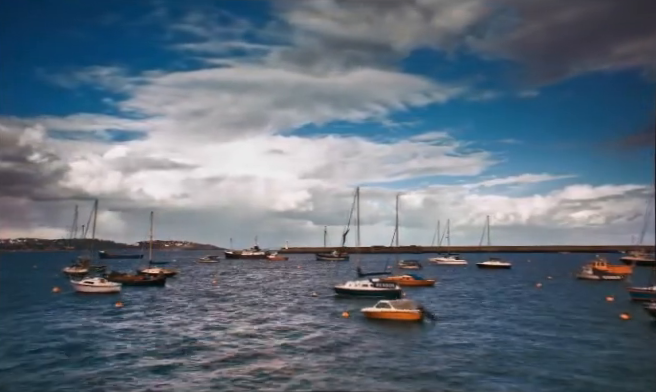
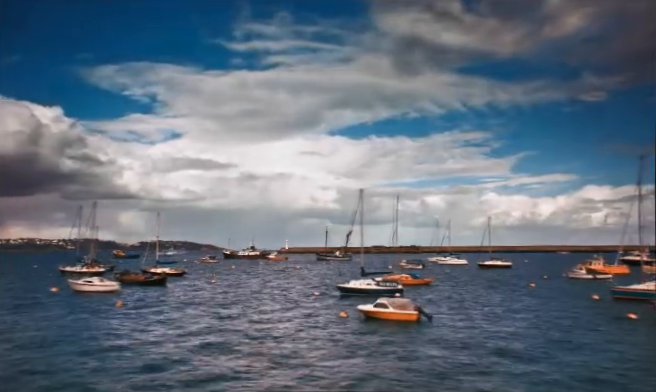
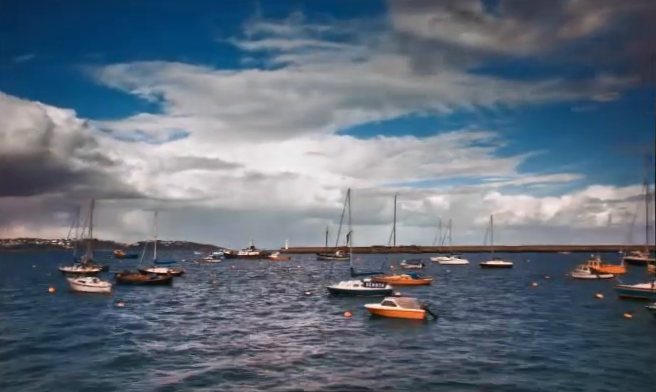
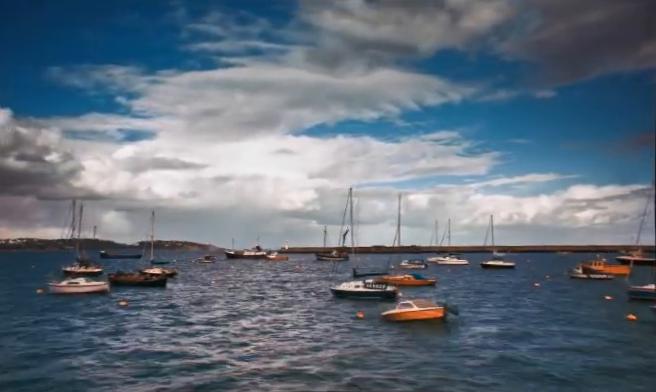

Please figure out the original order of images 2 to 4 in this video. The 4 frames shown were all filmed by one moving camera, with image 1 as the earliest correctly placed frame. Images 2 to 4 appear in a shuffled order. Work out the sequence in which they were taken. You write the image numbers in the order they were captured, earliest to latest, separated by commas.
4, 2, 3
